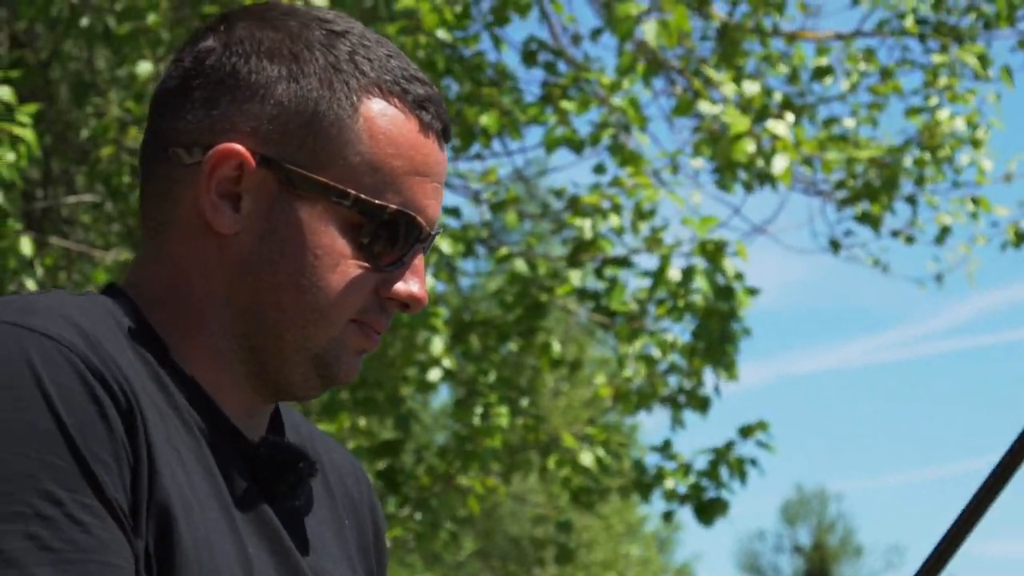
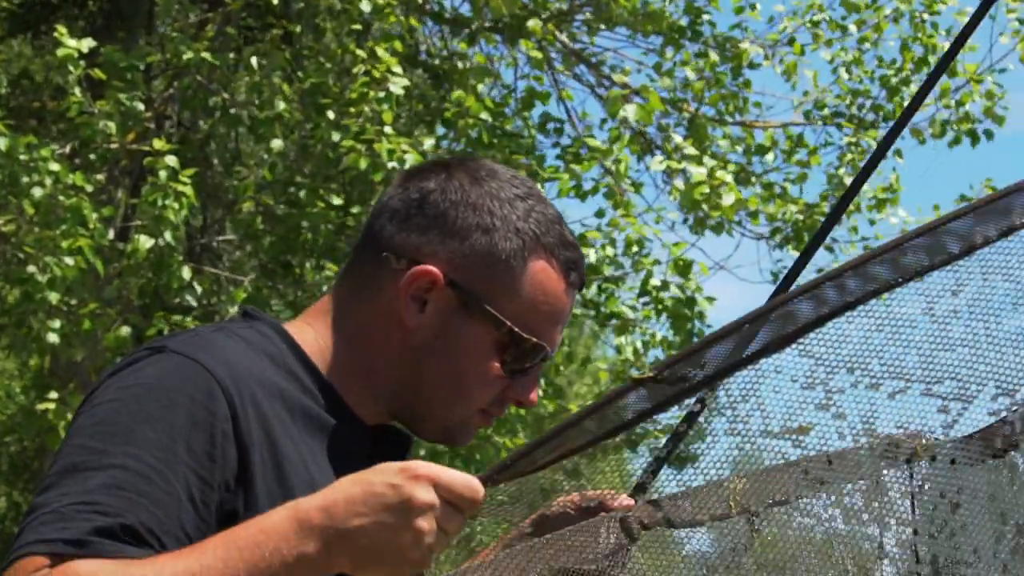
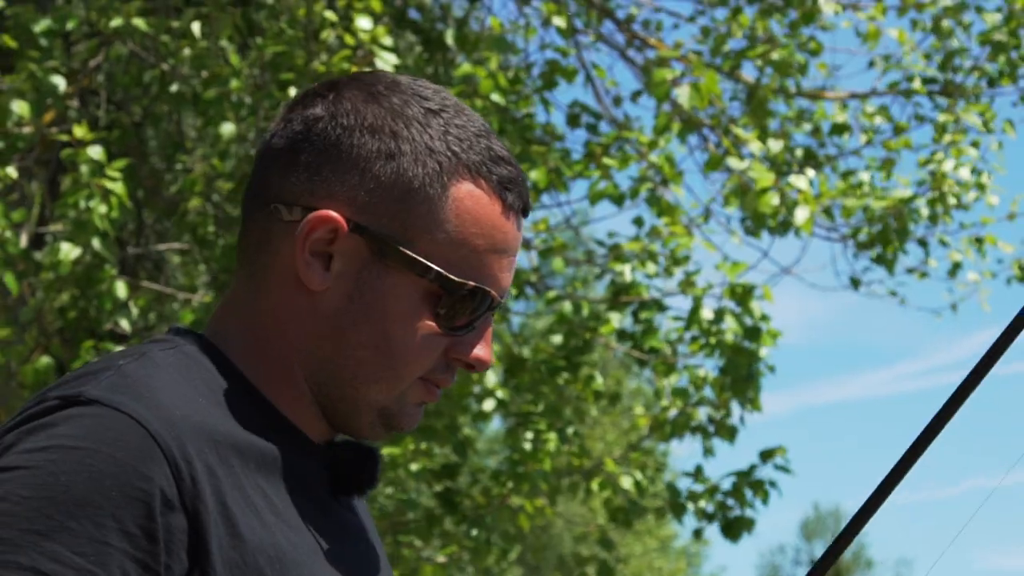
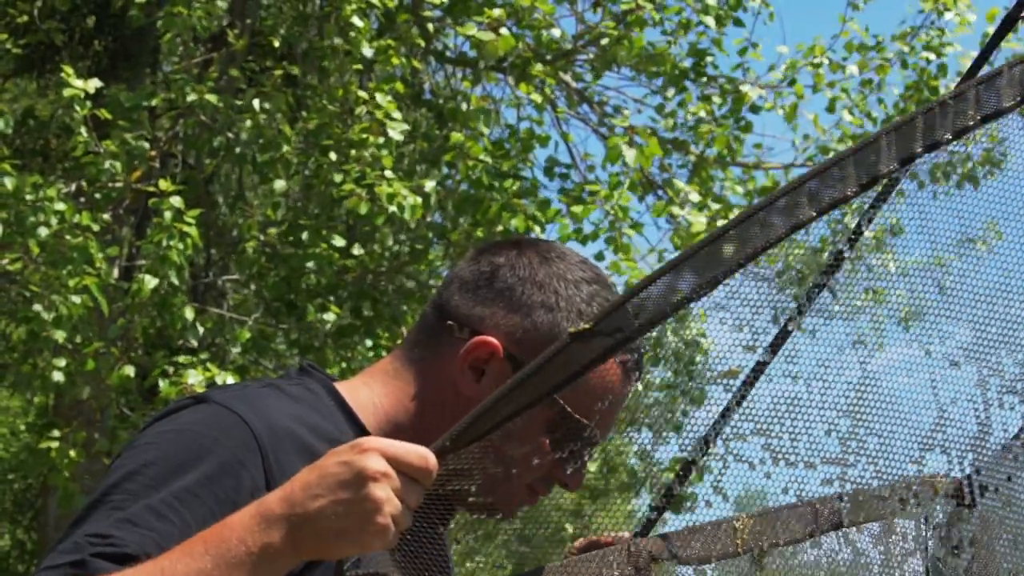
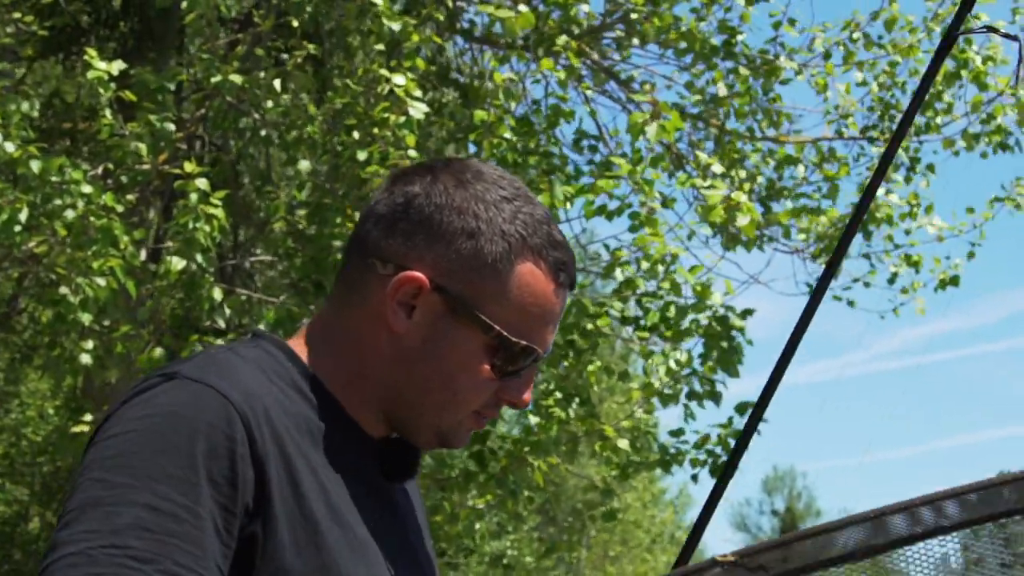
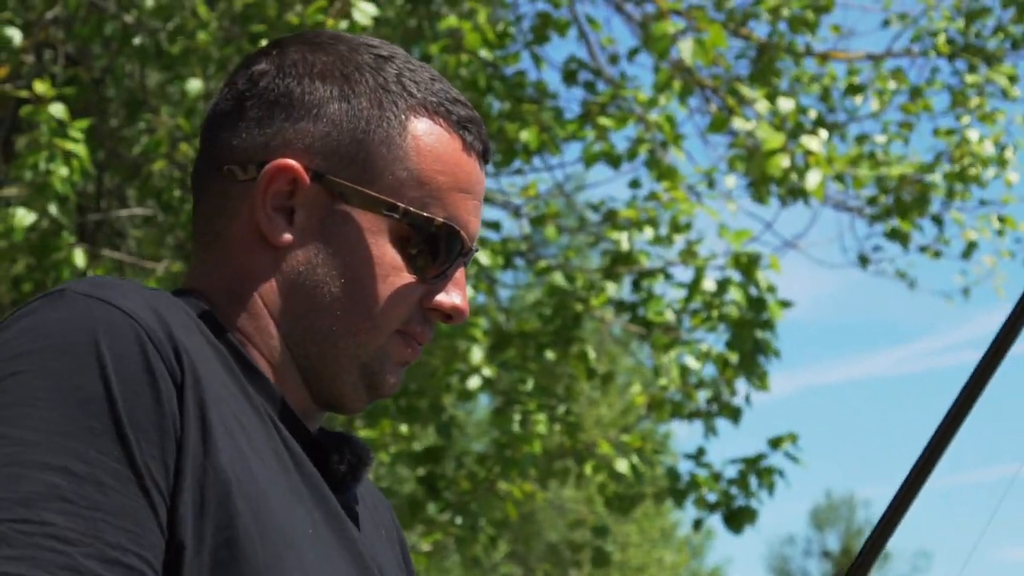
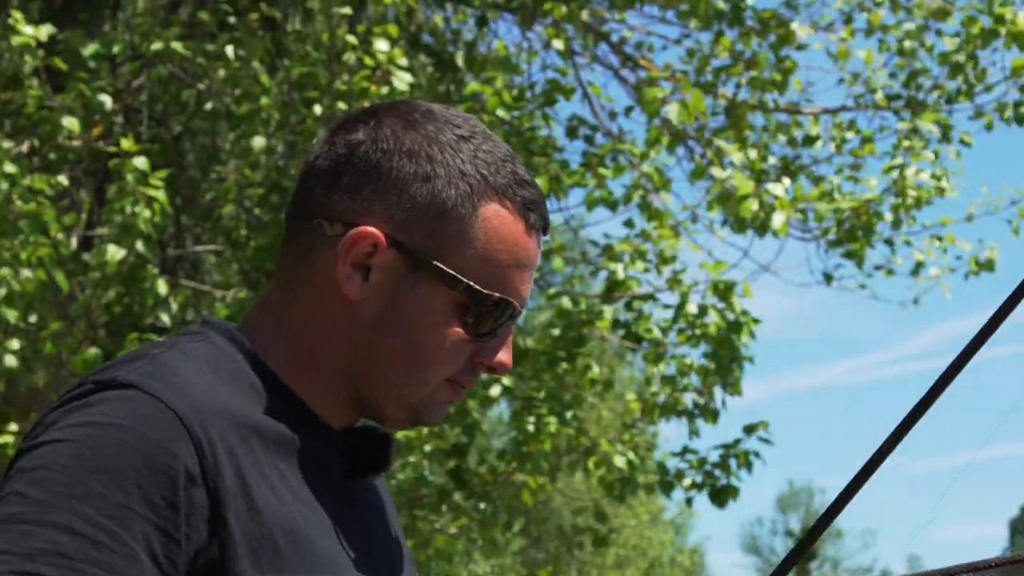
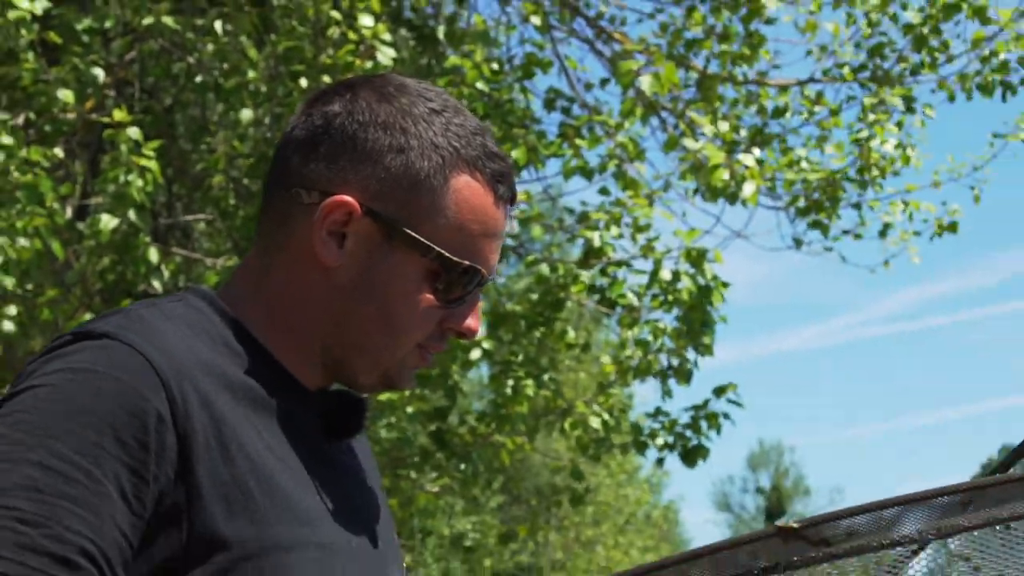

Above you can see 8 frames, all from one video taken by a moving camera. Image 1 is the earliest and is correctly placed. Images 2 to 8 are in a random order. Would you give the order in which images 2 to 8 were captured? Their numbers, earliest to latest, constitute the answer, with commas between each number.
6, 3, 7, 8, 5, 2, 4
